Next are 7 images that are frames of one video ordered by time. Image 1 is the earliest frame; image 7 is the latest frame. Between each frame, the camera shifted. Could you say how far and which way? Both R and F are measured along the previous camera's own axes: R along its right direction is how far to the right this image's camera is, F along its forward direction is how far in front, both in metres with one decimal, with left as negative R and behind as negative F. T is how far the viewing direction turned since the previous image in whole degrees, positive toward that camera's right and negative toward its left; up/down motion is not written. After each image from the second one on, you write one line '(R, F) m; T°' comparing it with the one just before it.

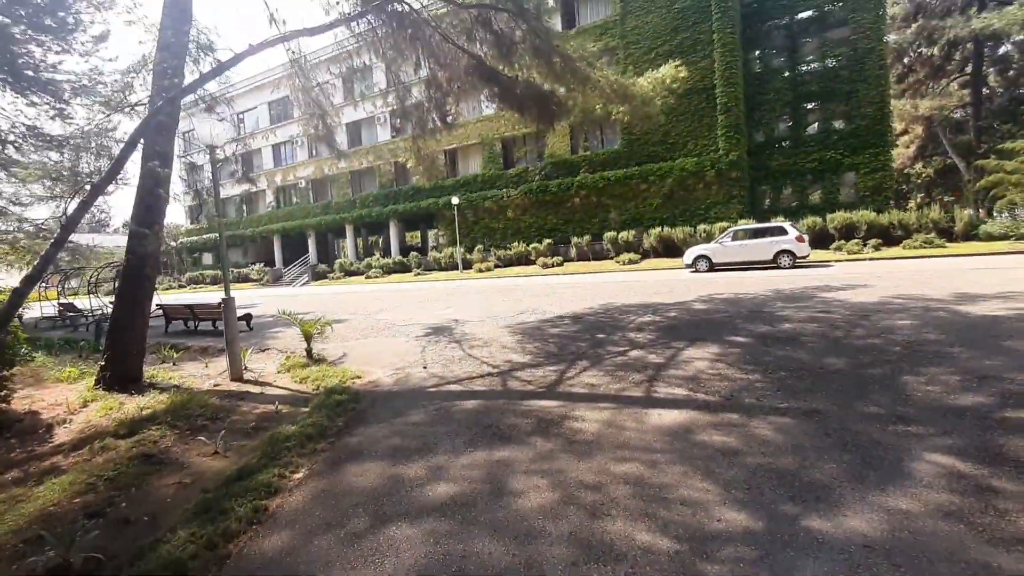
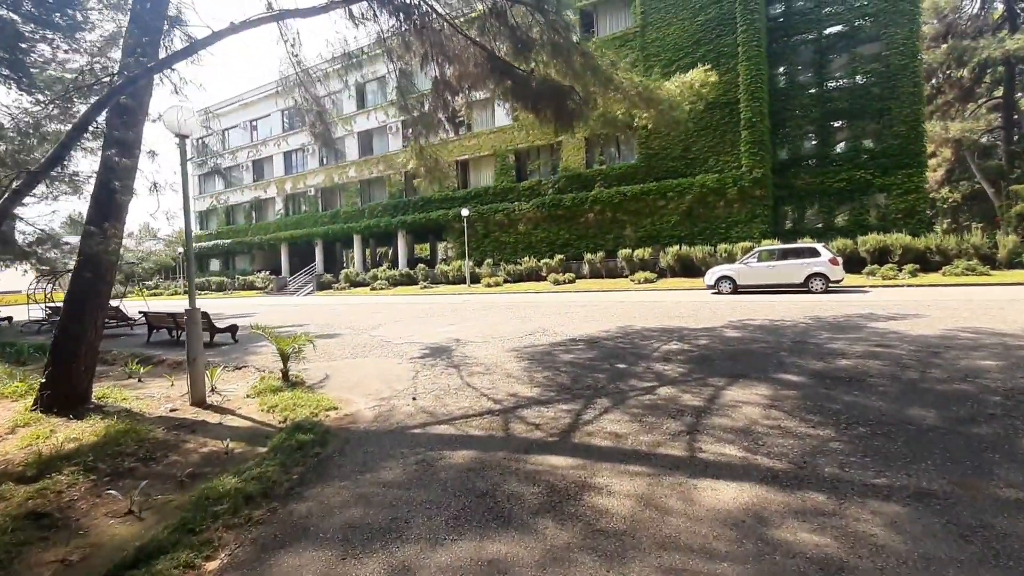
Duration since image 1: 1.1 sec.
(0.0, +1.0) m; -1°
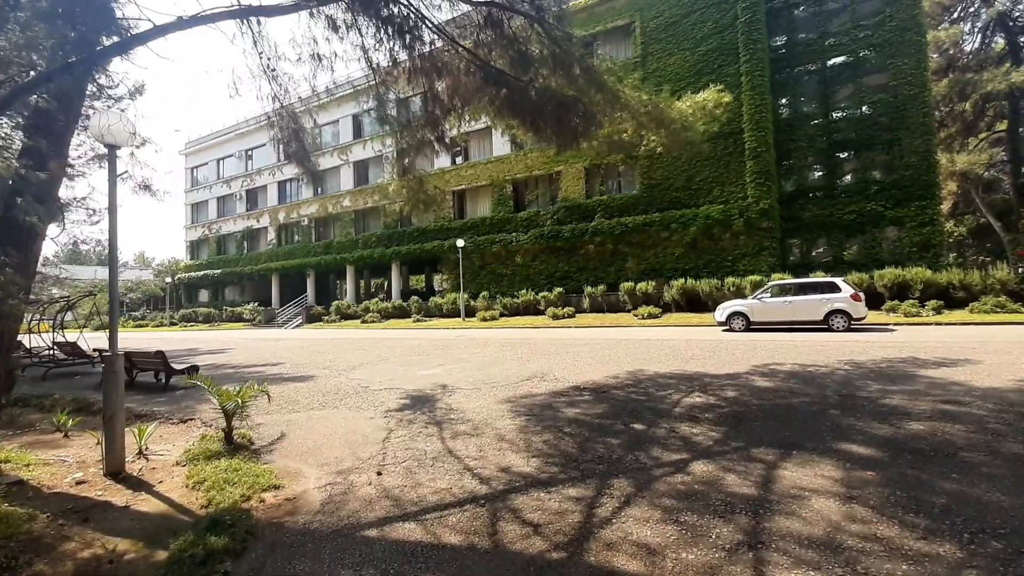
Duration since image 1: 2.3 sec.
(0.0, +1.1) m; 0°
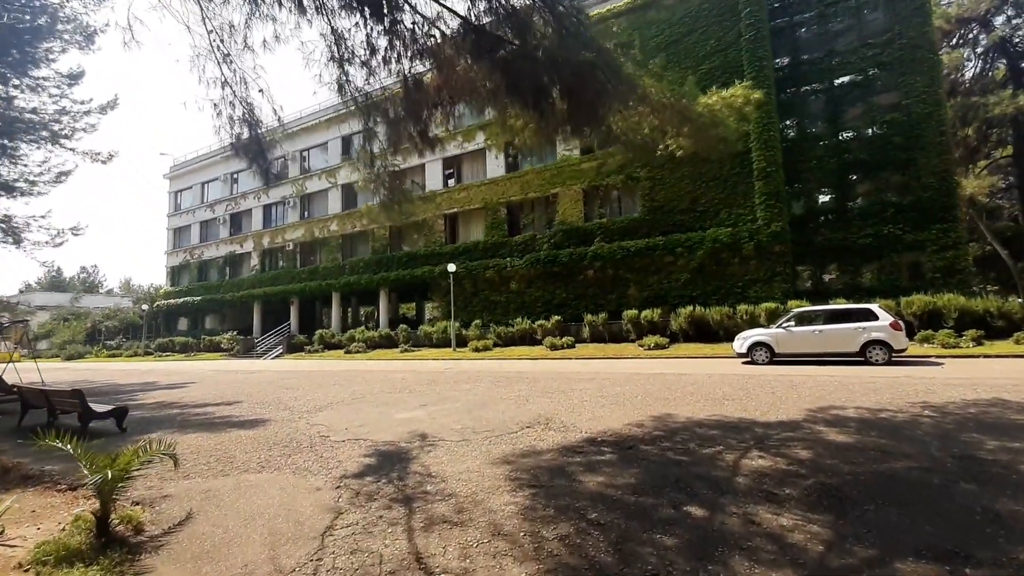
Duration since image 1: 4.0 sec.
(-0.1, +1.6) m; +1°
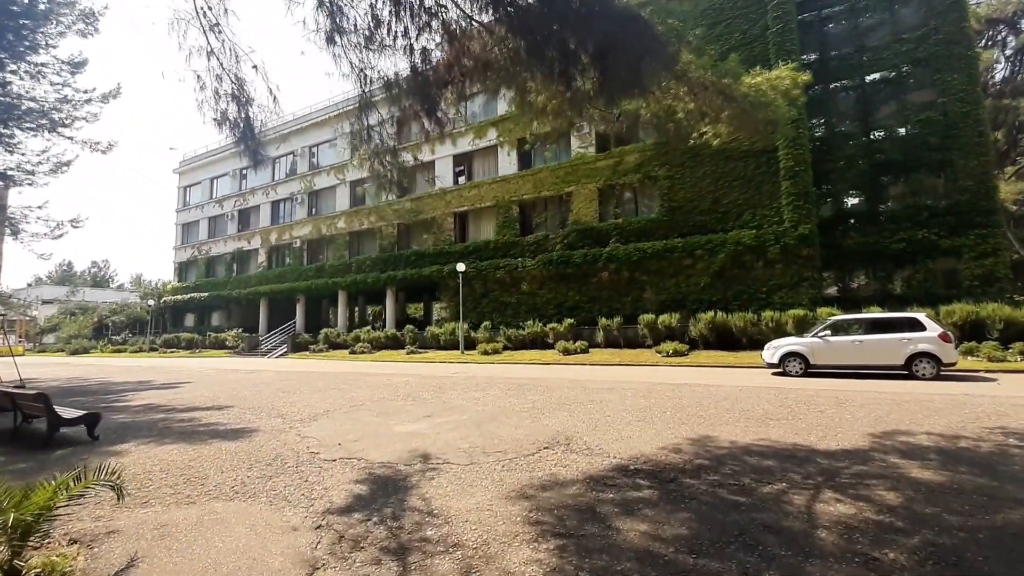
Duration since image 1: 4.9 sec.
(-0.1, +0.9) m; -1°
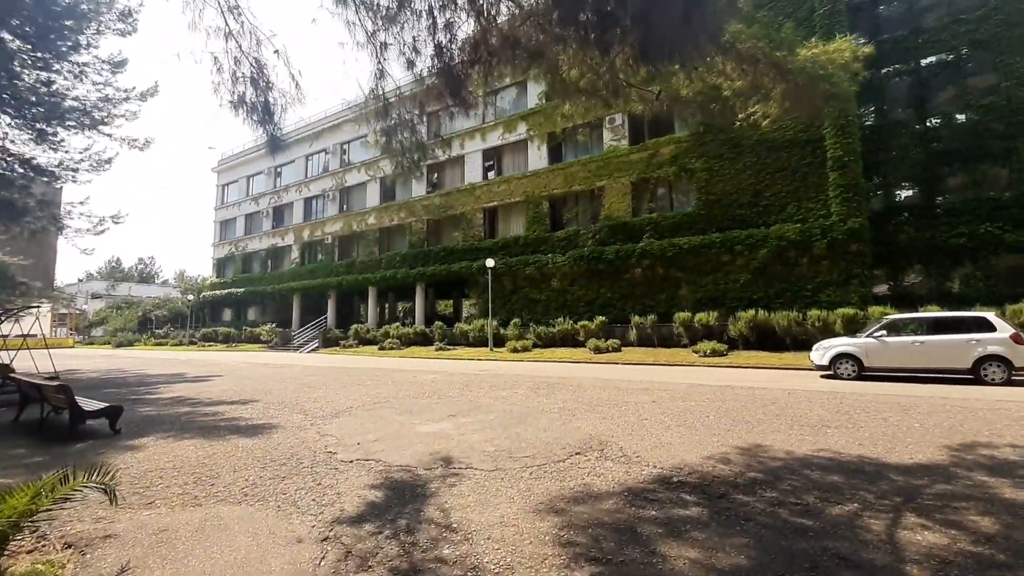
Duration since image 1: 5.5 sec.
(0.0, +0.5) m; -3°
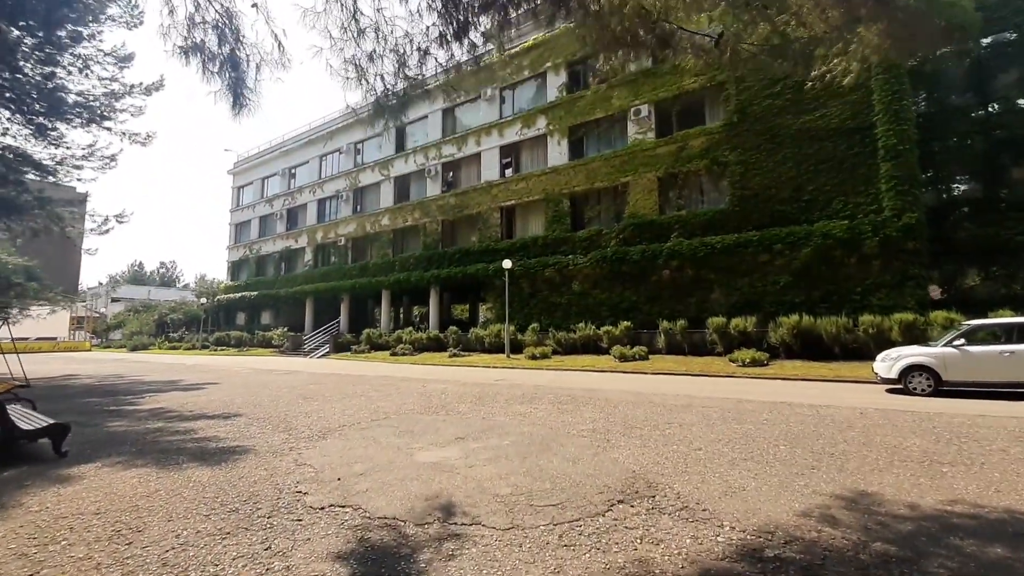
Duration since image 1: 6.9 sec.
(0.0, +1.3) m; -2°
